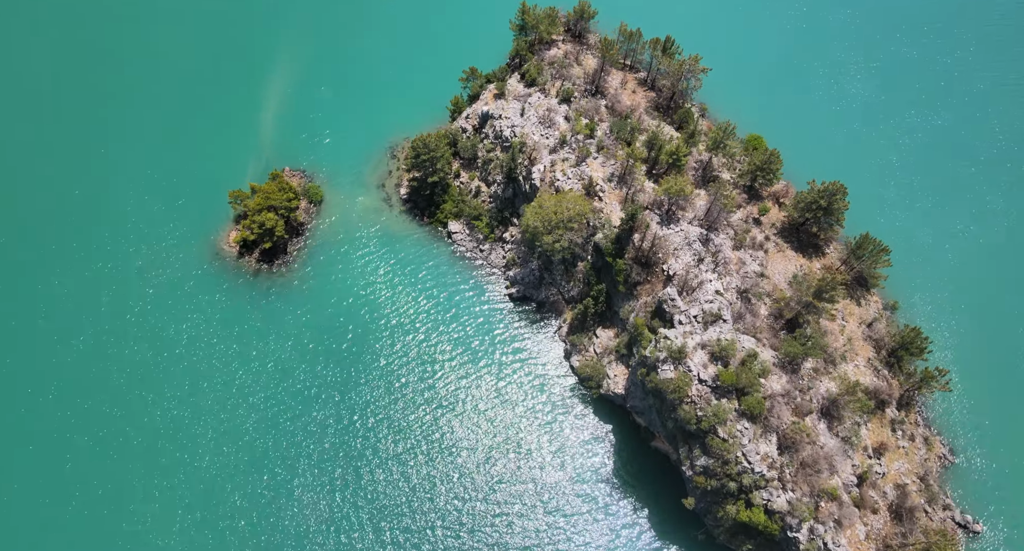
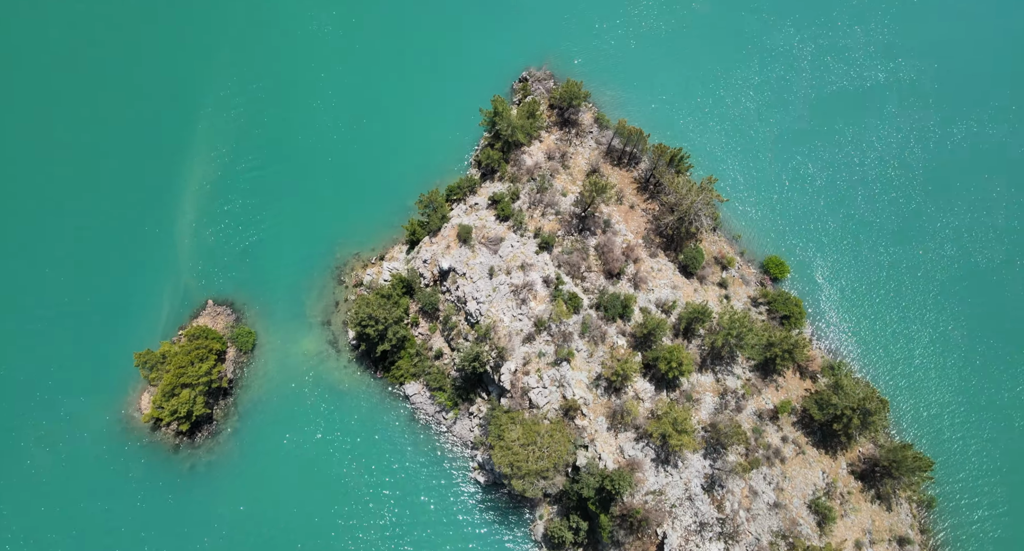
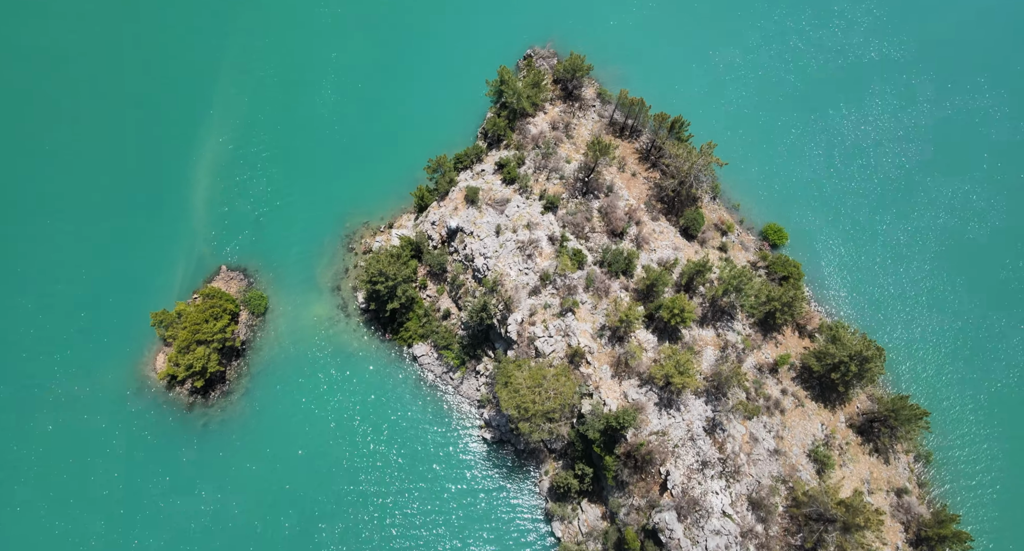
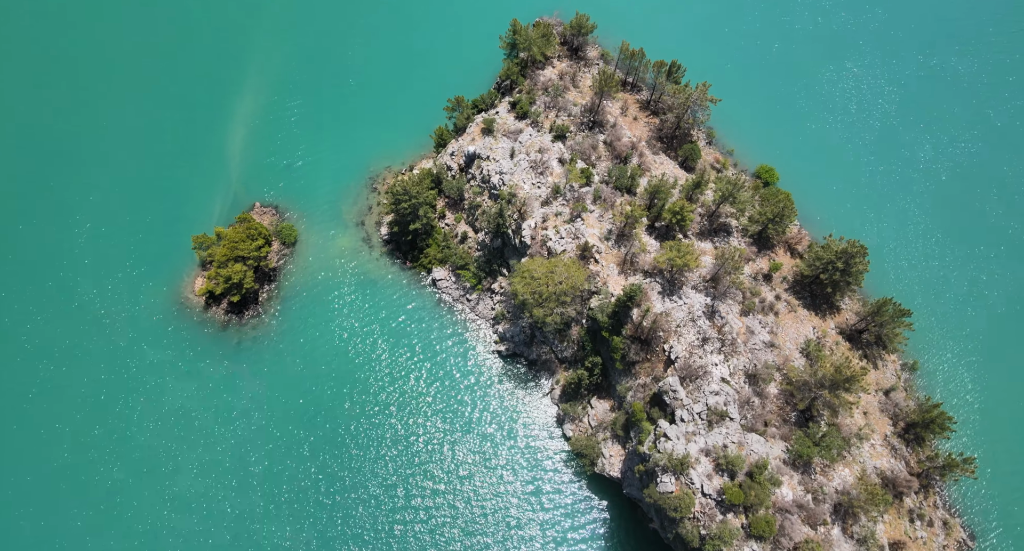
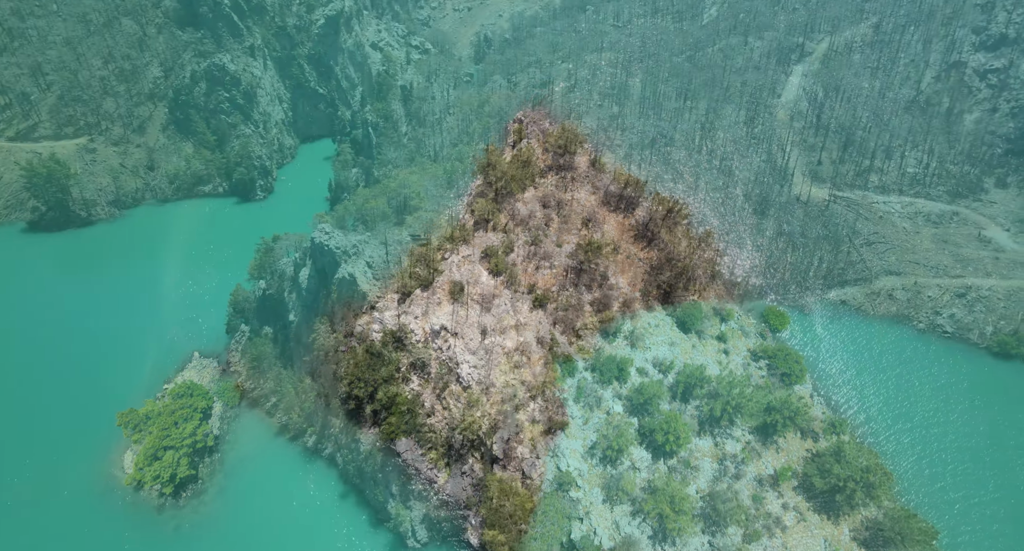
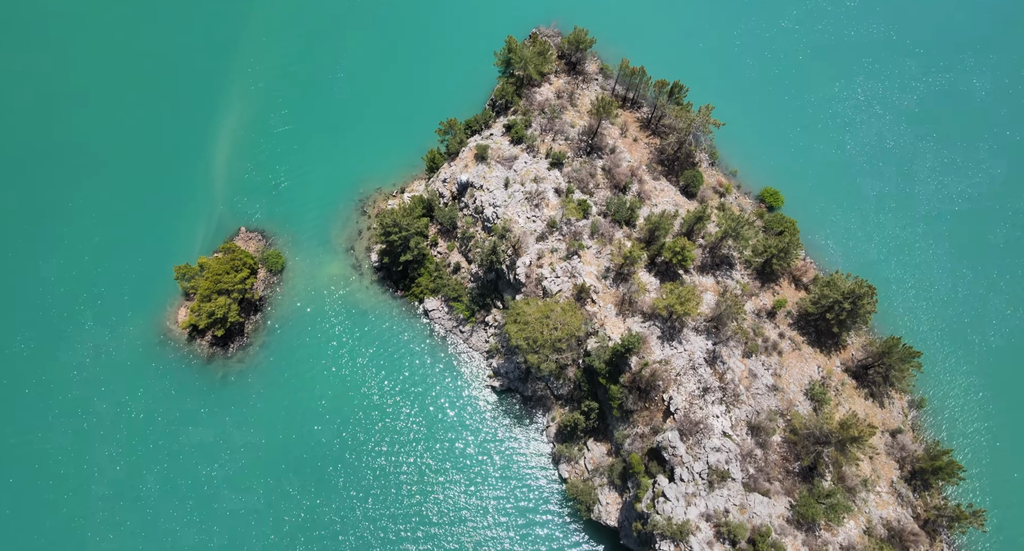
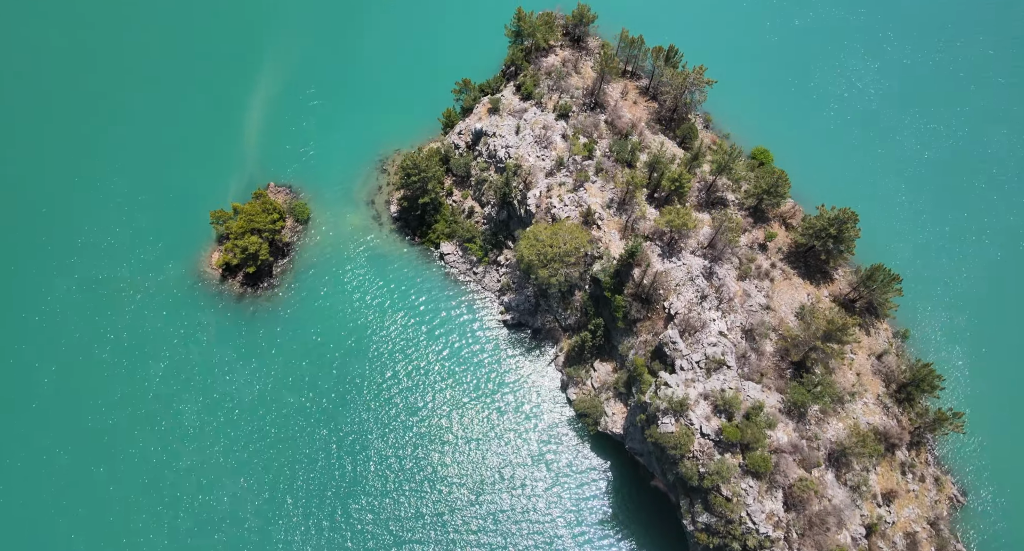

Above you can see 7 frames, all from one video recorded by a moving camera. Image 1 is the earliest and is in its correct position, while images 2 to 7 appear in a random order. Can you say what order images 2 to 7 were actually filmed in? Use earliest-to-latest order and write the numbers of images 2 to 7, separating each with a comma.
7, 4, 6, 3, 2, 5
